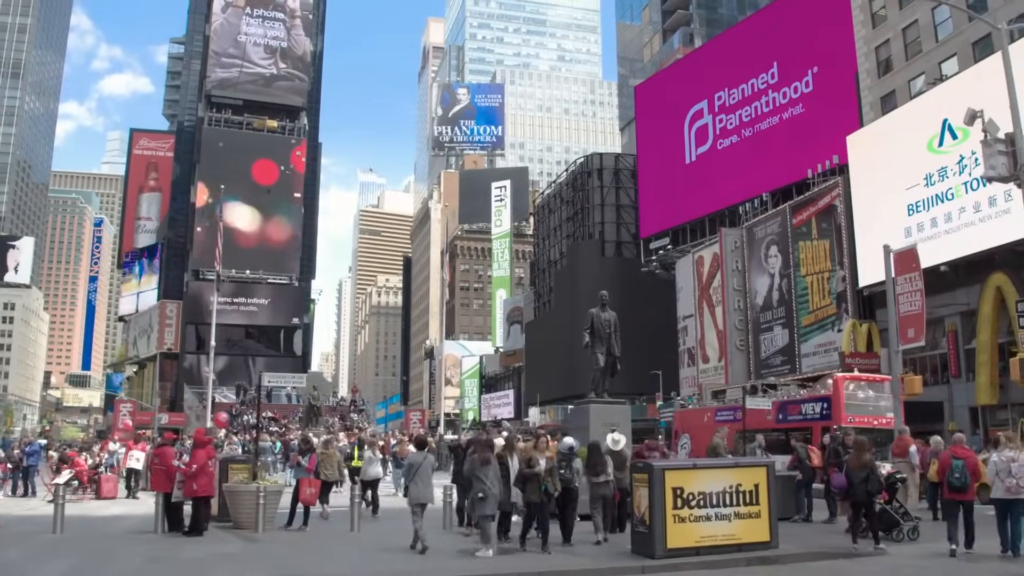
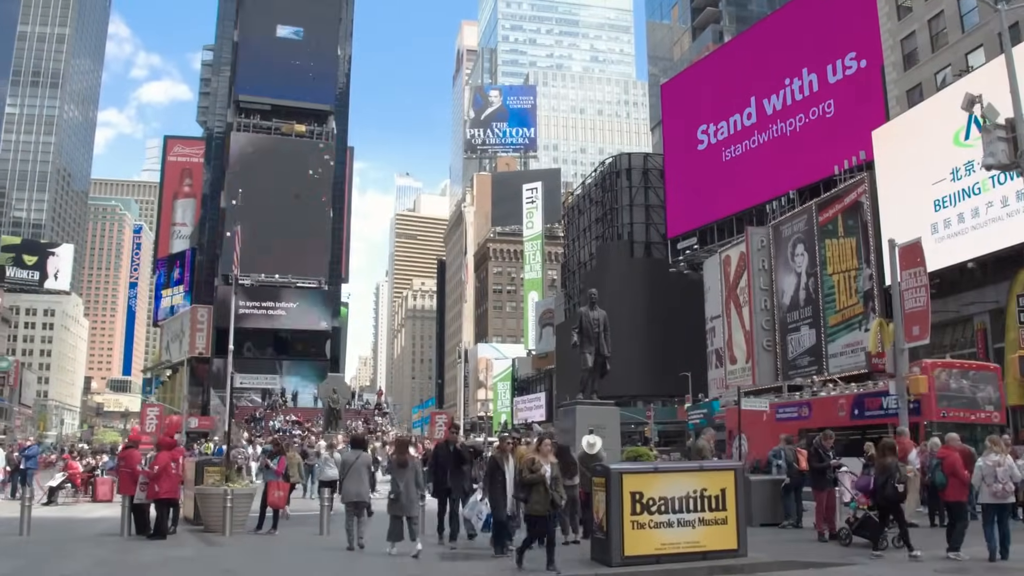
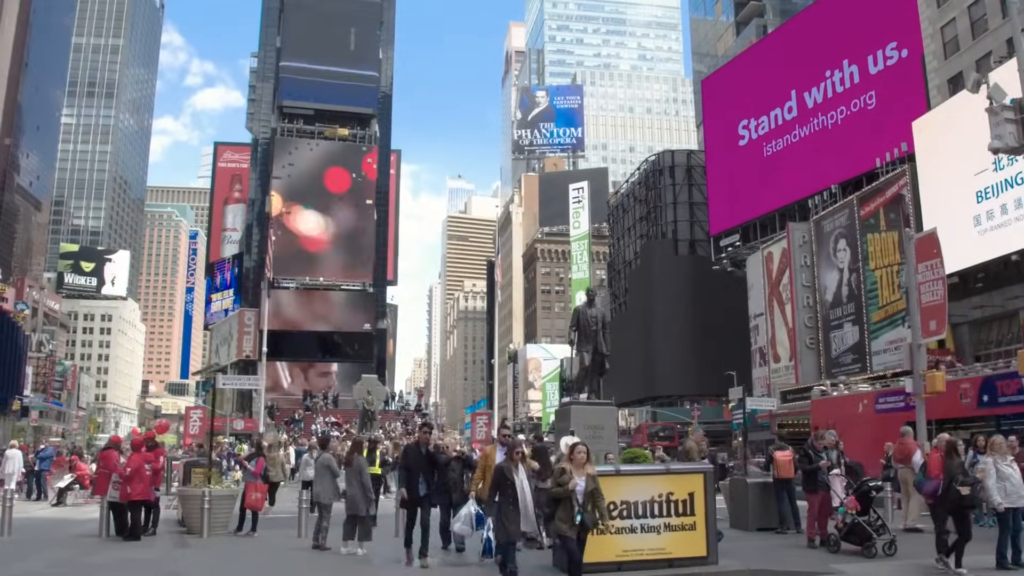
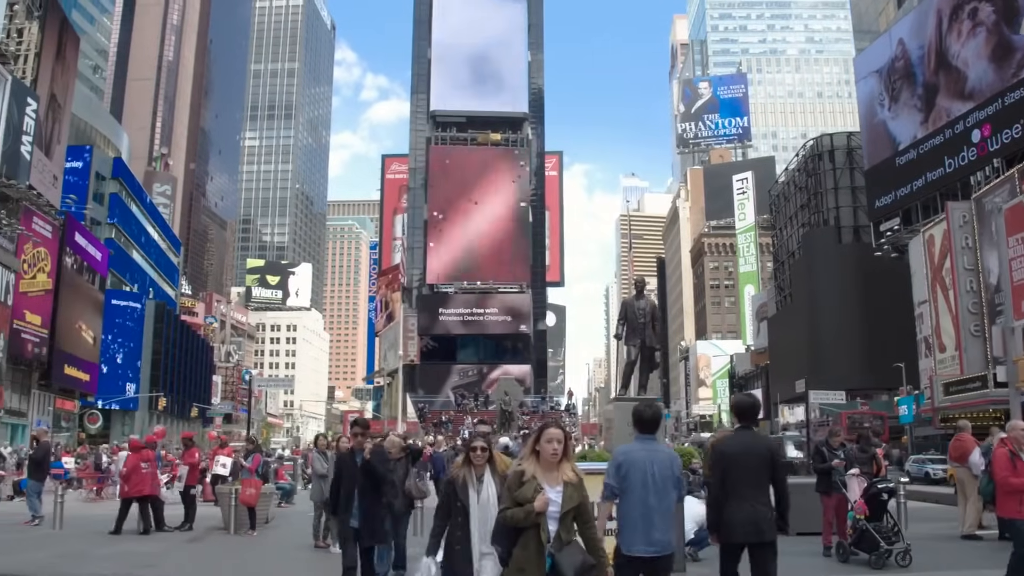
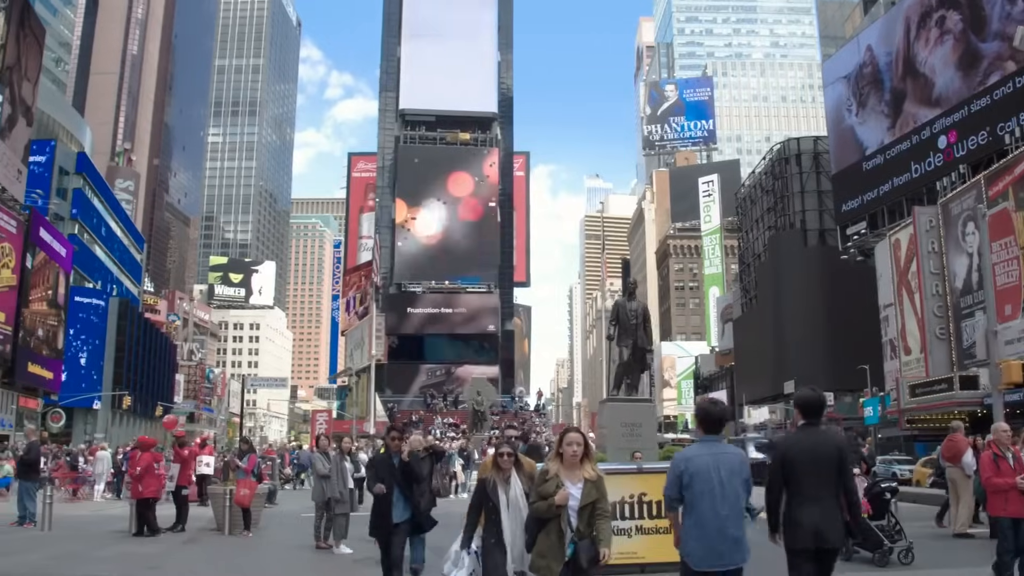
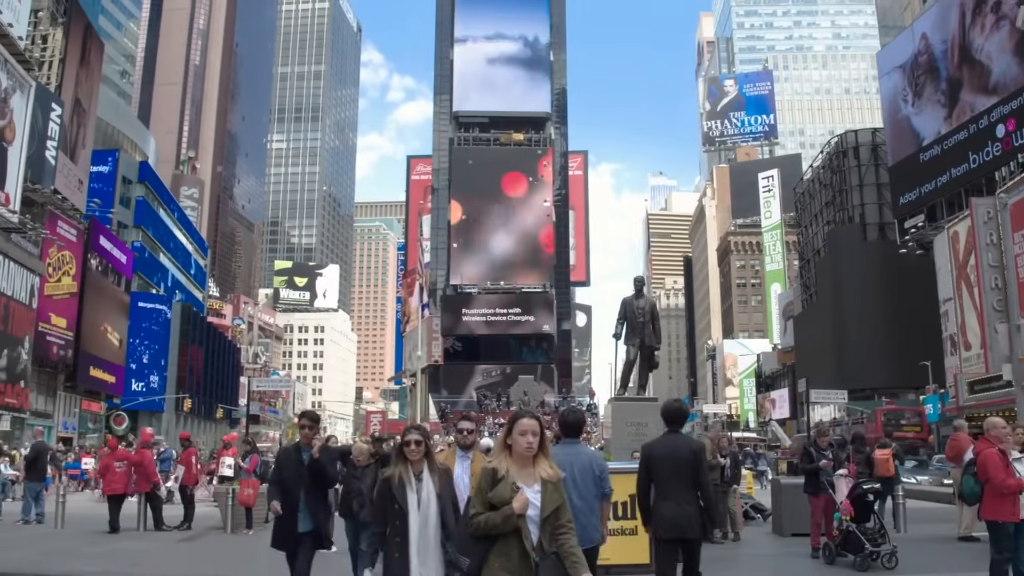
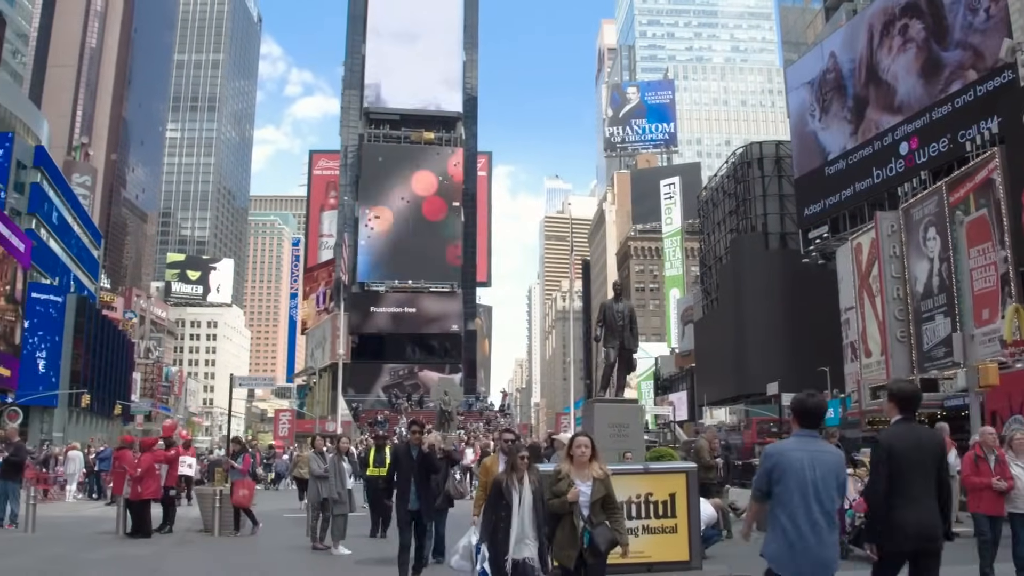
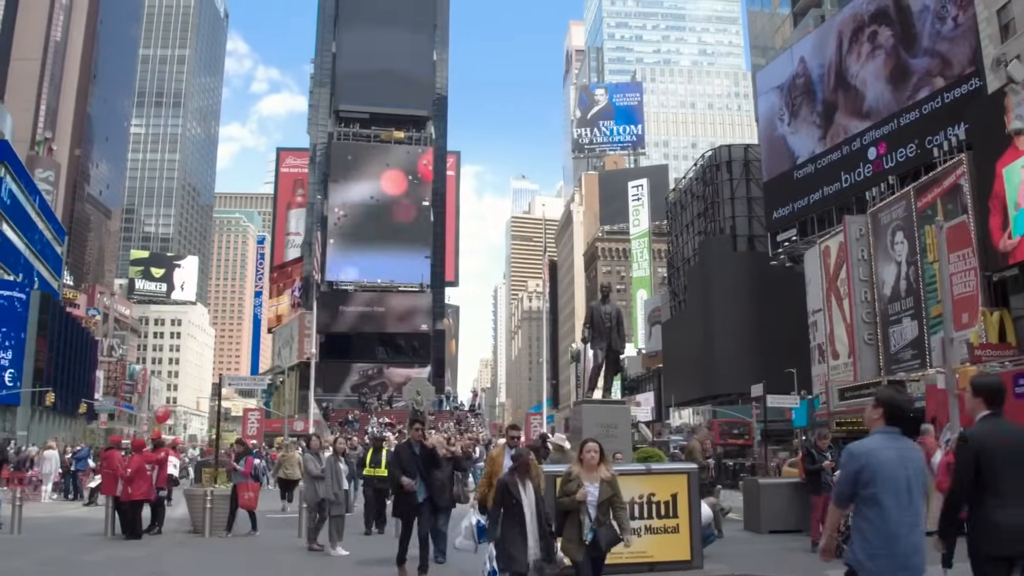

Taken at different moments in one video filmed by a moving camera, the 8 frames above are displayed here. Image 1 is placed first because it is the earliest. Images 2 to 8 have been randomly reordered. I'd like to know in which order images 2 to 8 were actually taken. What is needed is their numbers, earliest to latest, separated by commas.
2, 3, 8, 7, 5, 4, 6
